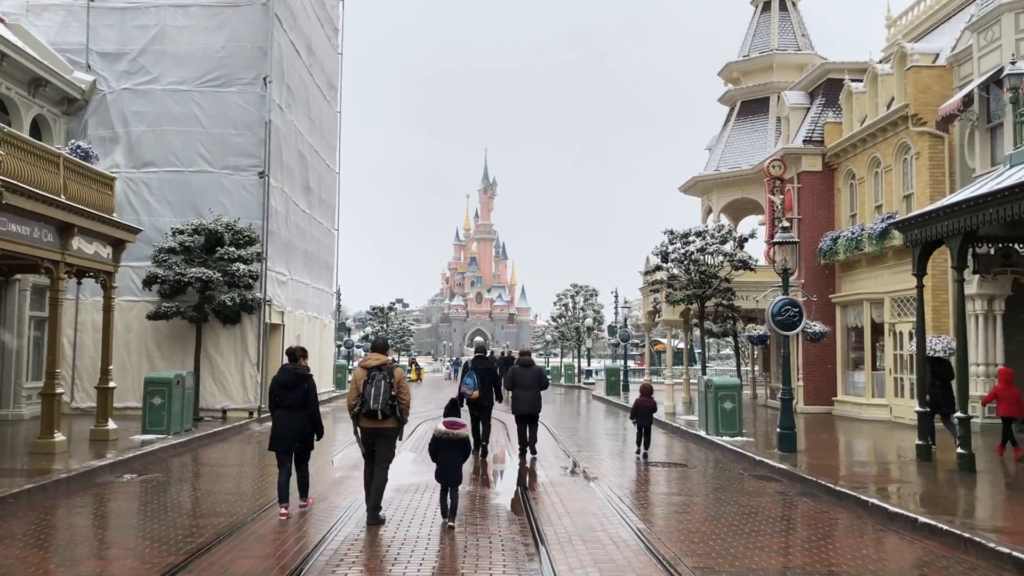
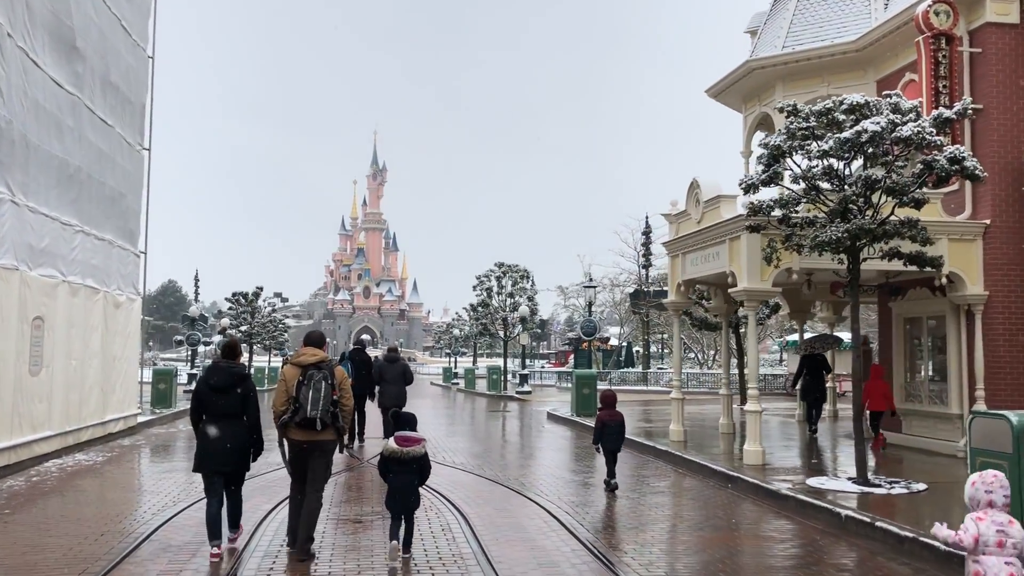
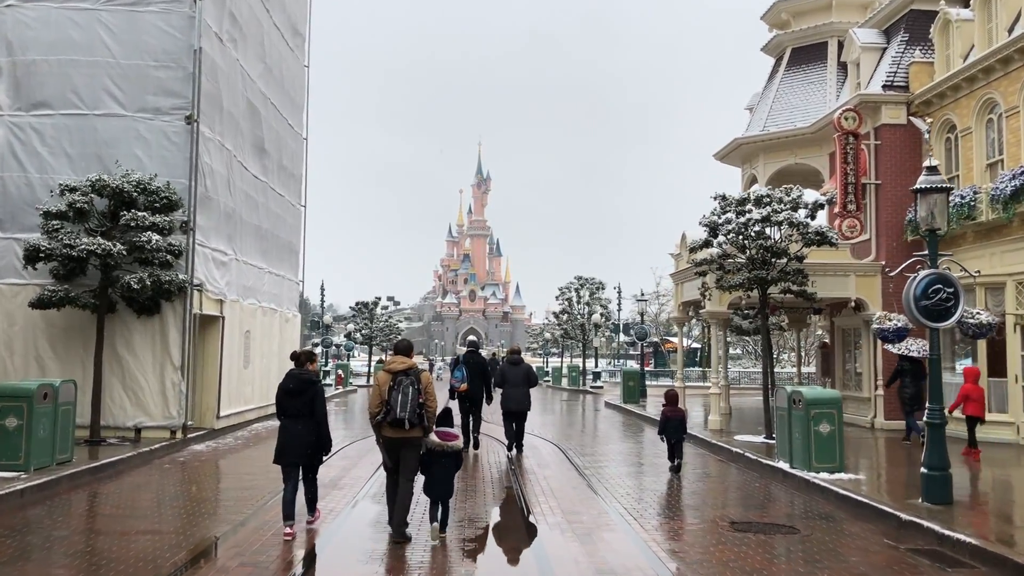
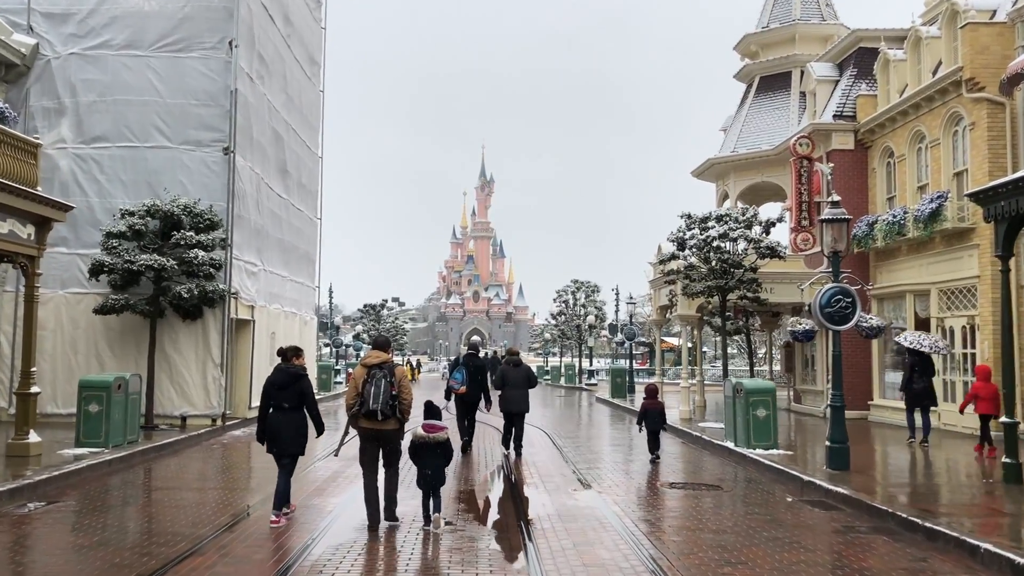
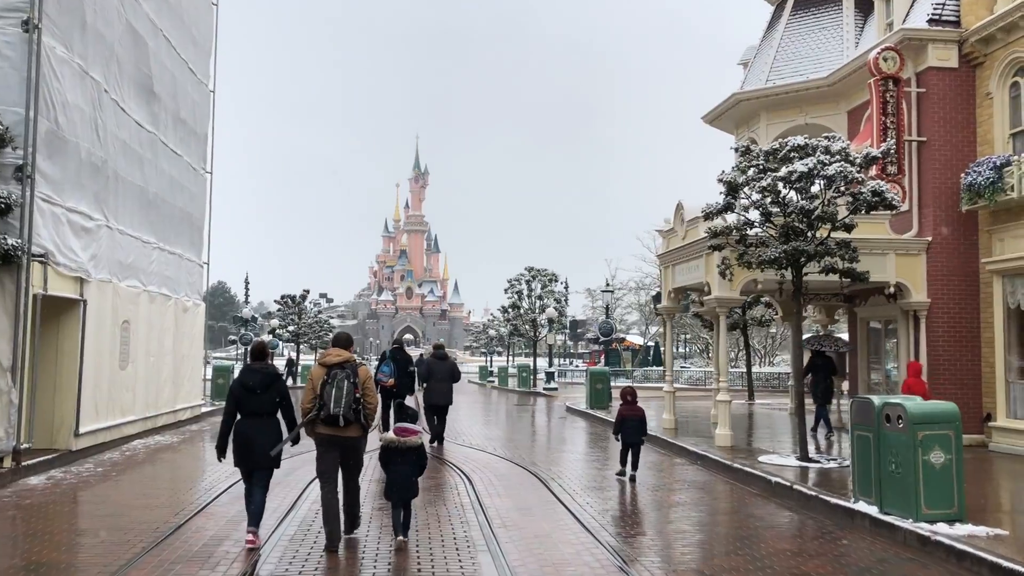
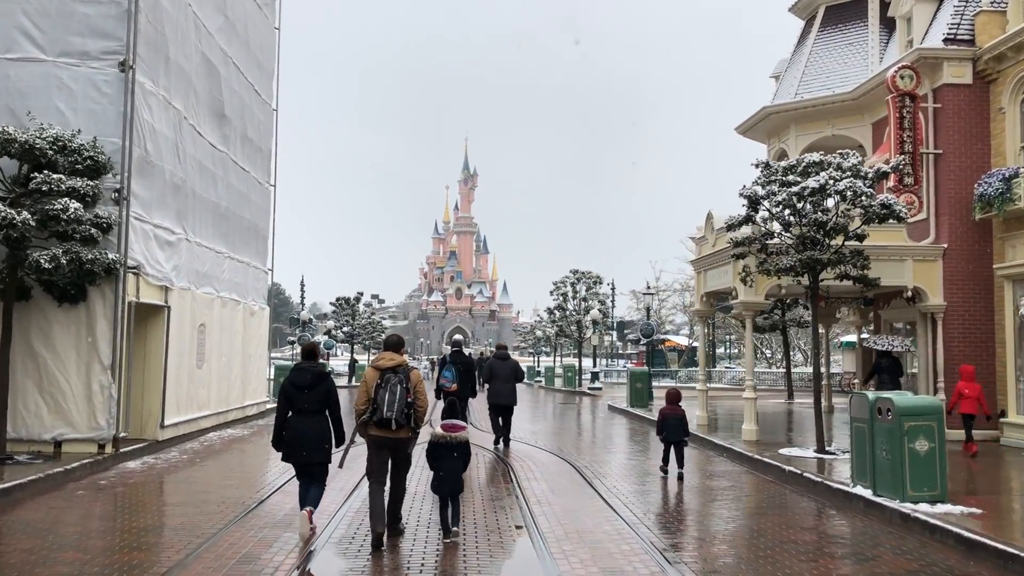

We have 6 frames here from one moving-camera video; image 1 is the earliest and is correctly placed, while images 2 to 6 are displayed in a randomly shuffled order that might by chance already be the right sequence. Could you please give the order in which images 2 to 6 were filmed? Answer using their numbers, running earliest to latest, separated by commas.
4, 3, 6, 5, 2
